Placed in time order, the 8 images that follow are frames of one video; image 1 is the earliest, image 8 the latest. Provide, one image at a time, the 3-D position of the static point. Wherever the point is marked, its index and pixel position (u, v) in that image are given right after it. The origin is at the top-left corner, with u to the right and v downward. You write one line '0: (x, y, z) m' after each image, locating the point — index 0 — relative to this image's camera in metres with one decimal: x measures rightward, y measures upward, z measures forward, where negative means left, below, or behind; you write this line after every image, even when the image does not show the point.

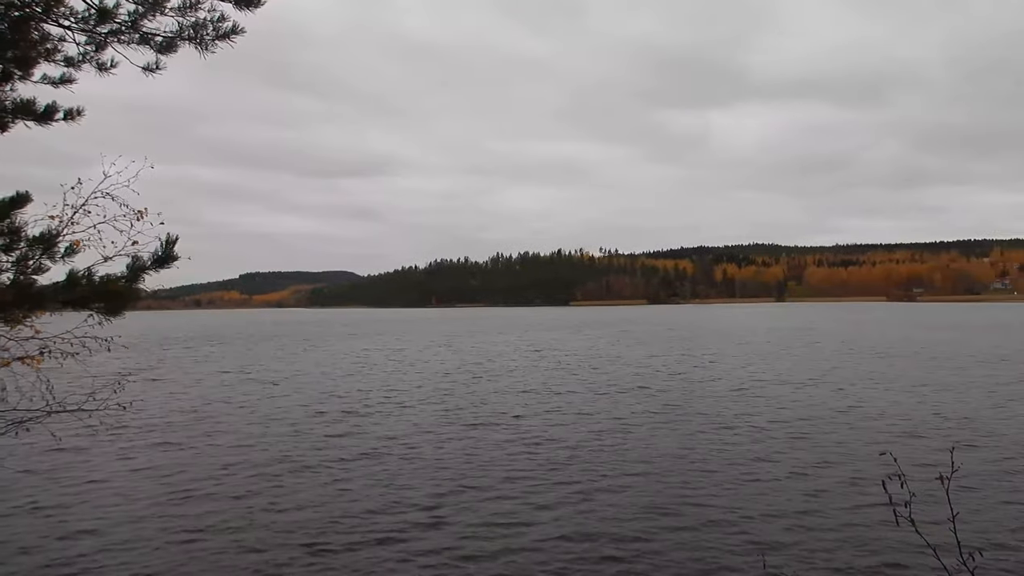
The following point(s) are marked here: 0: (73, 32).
0: (-4.8, +2.8, +7.7) m
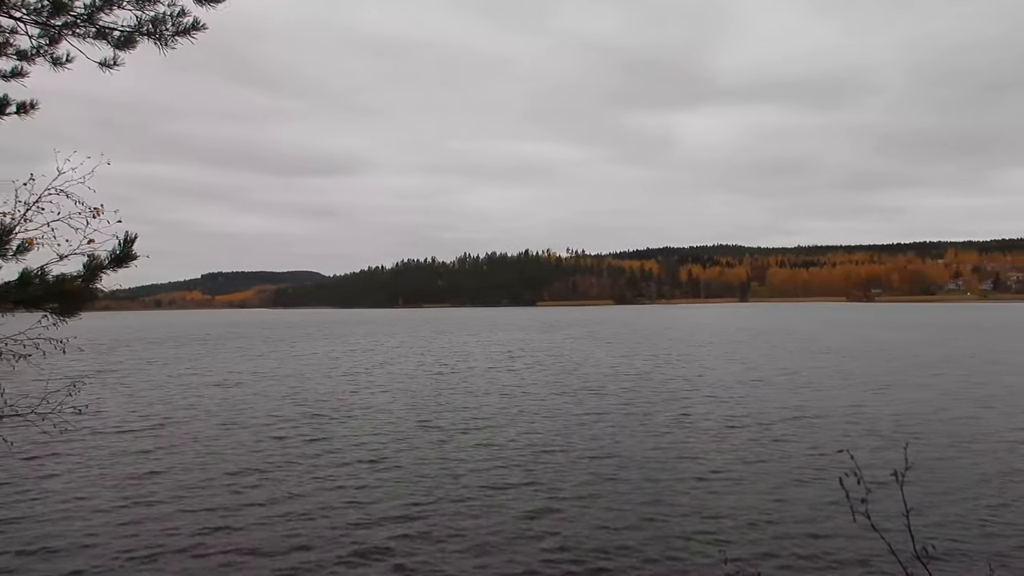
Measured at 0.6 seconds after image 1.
0: (-5.0, +2.8, +7.3) m
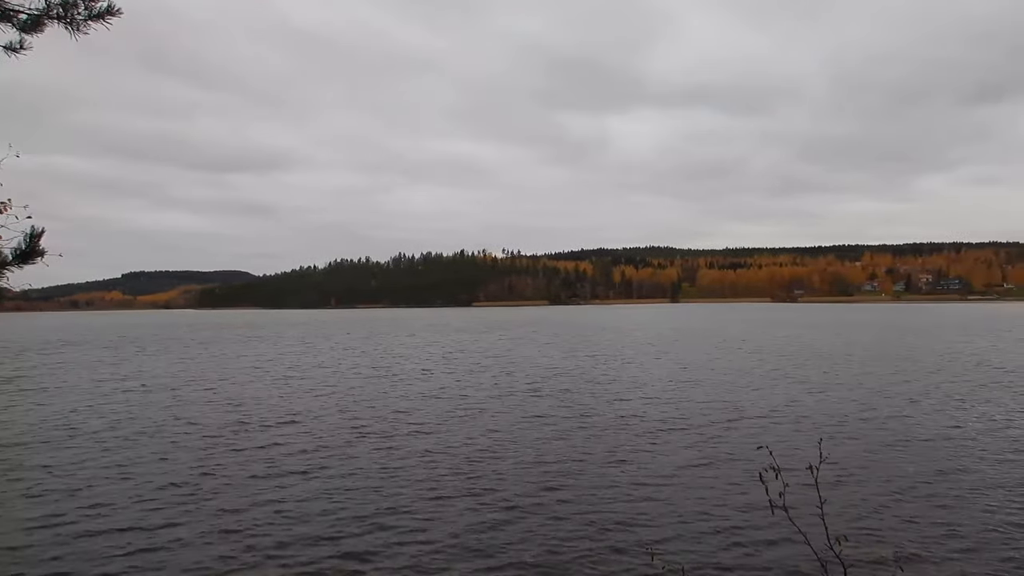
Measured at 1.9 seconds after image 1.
0: (-5.3, +2.8, +6.4) m
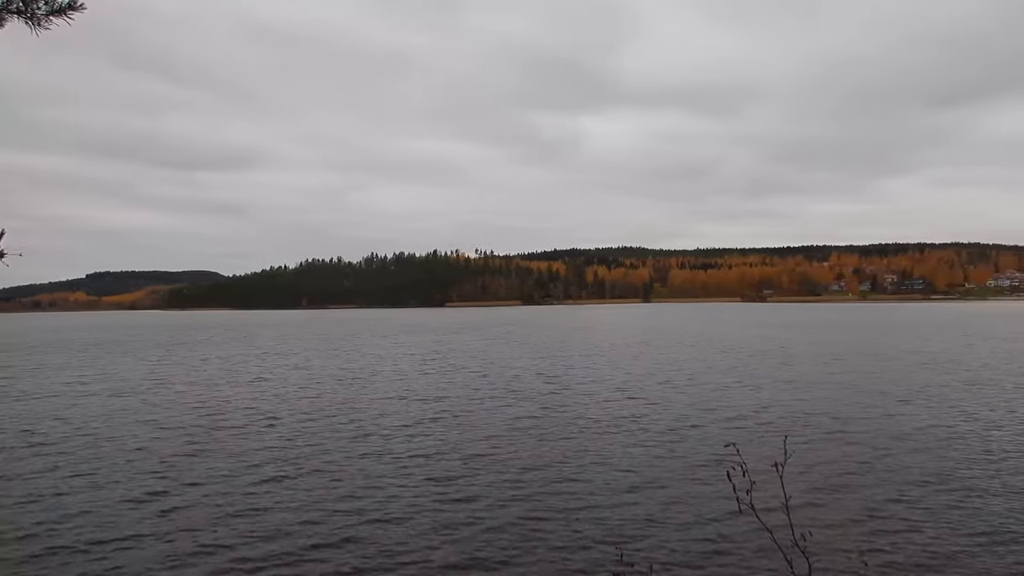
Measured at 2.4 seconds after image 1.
0: (+5.6, +3.4, -5.8) m
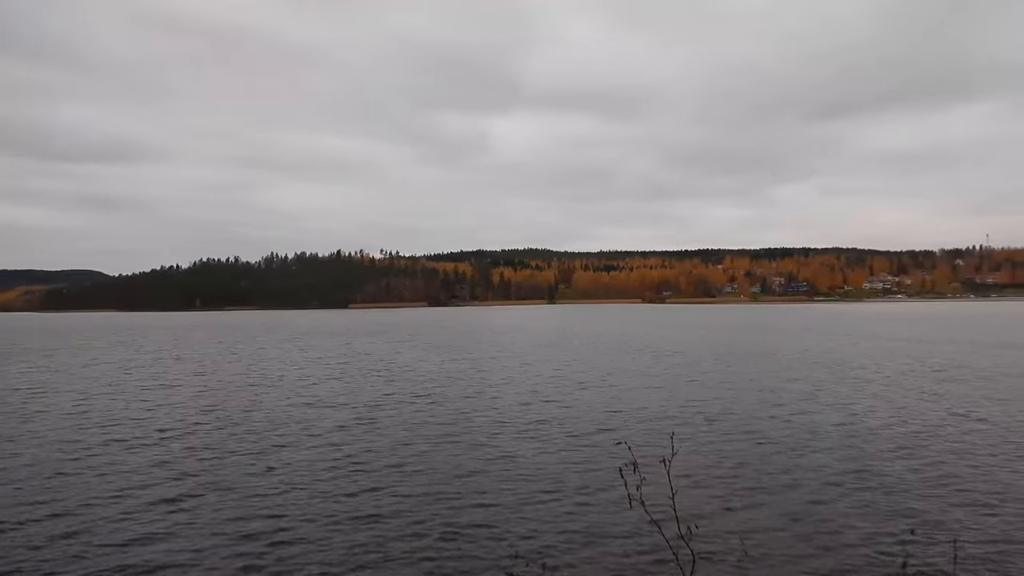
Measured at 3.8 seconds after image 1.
0: (+6.3, +3.3, -5.1) m
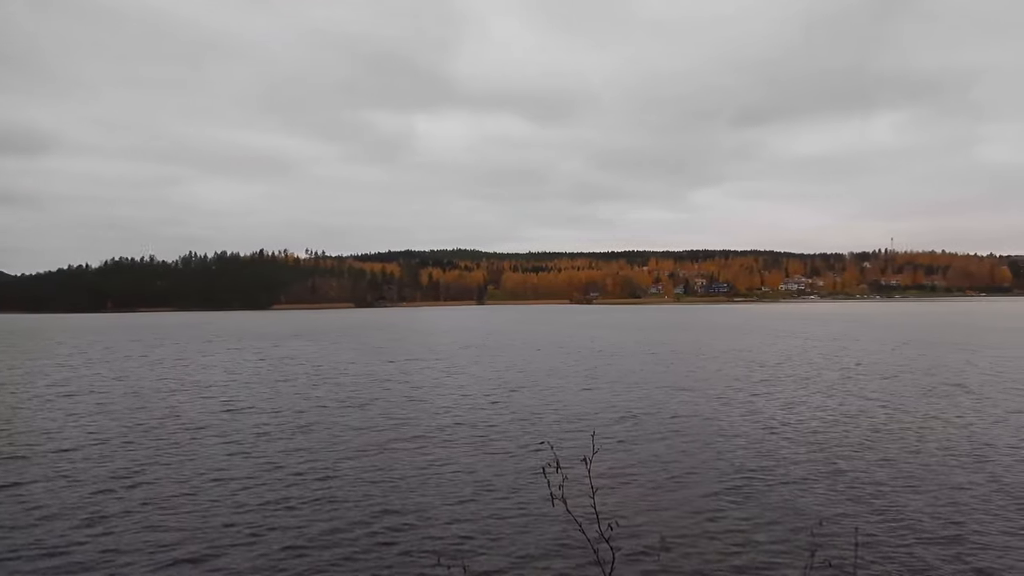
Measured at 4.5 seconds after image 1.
0: (+6.2, +3.2, -4.7) m
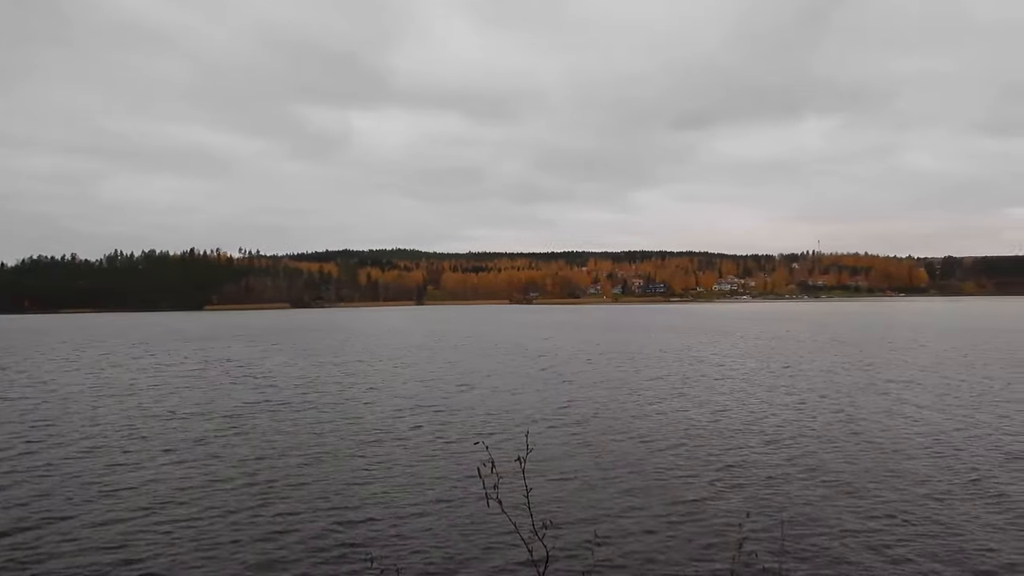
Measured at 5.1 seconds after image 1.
0: (+6.5, +3.1, -4.2) m
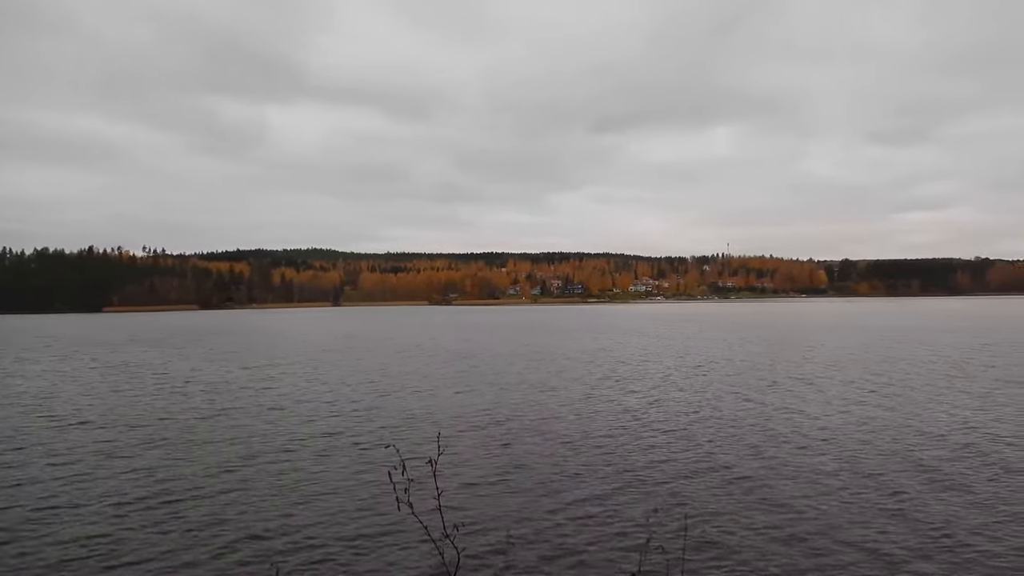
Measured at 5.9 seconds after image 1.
0: (+7.0, +3.1, -3.6) m
